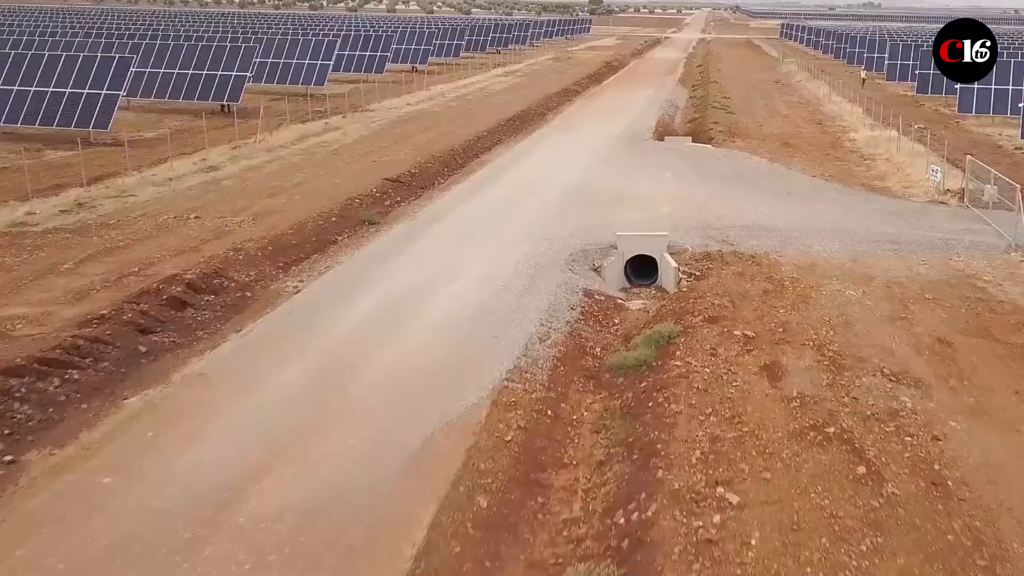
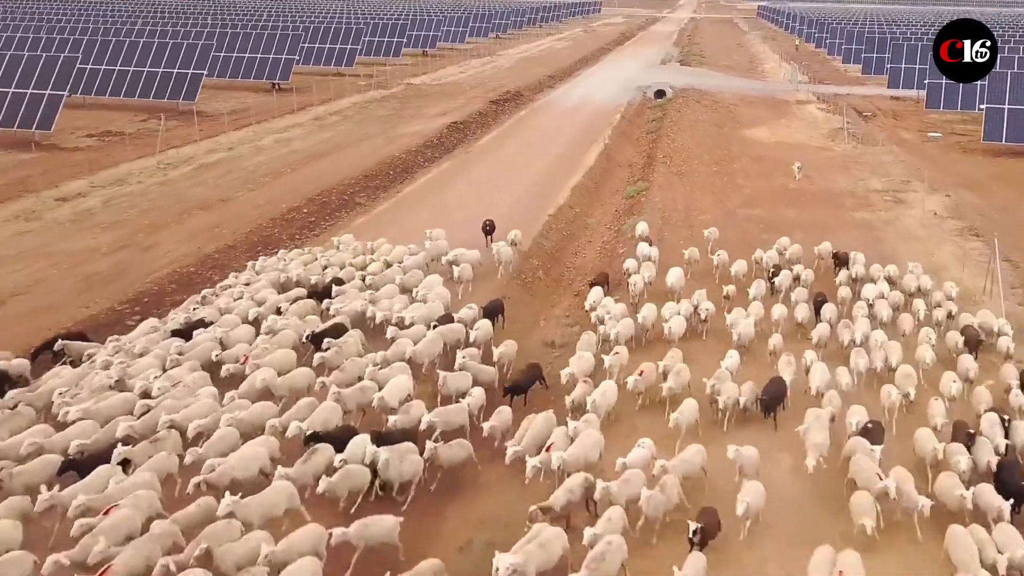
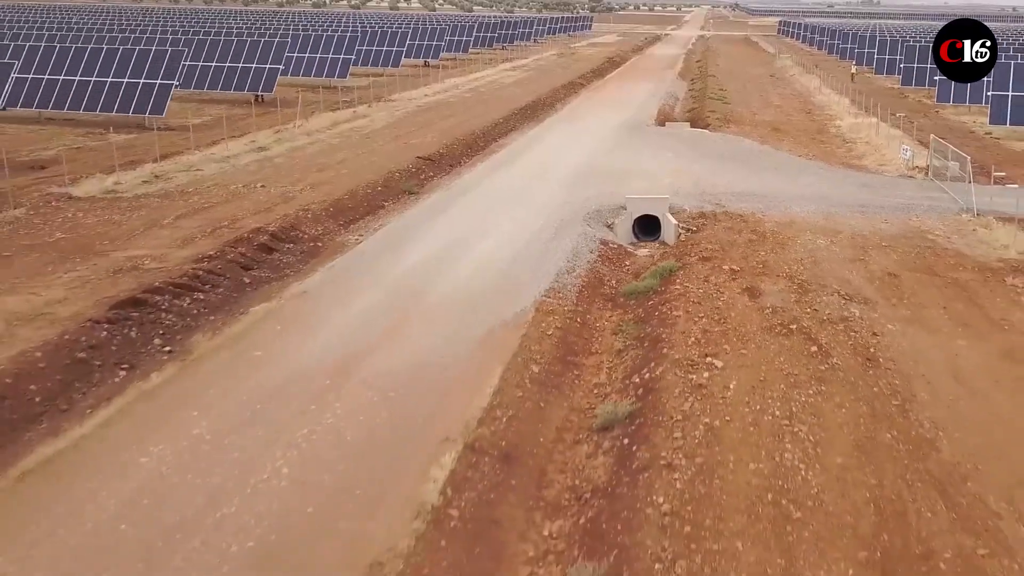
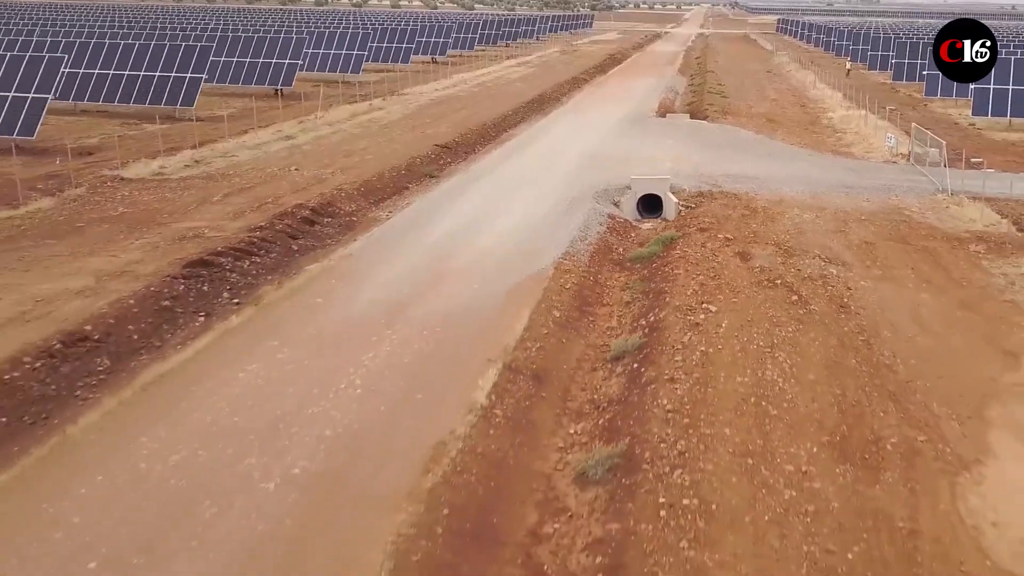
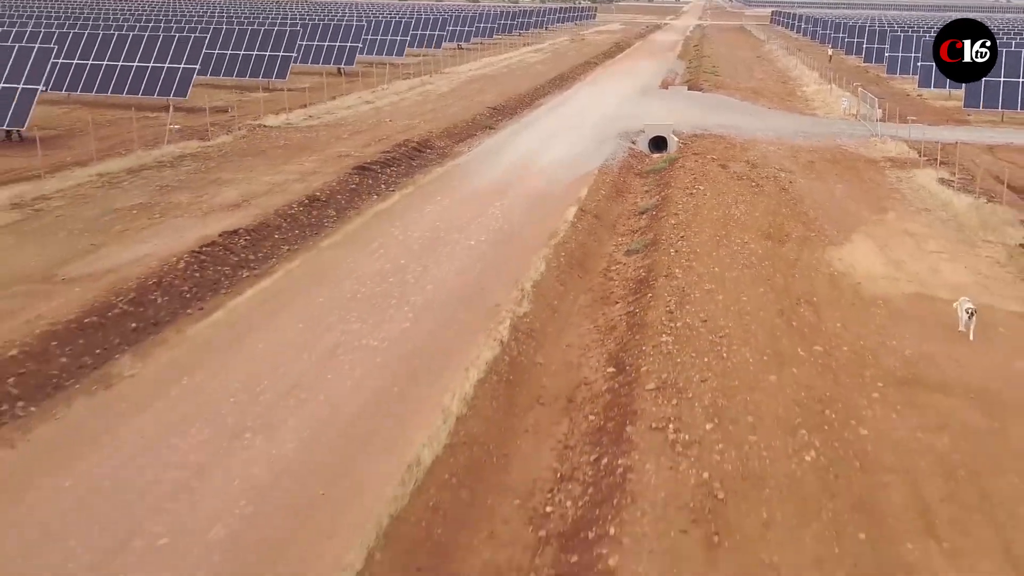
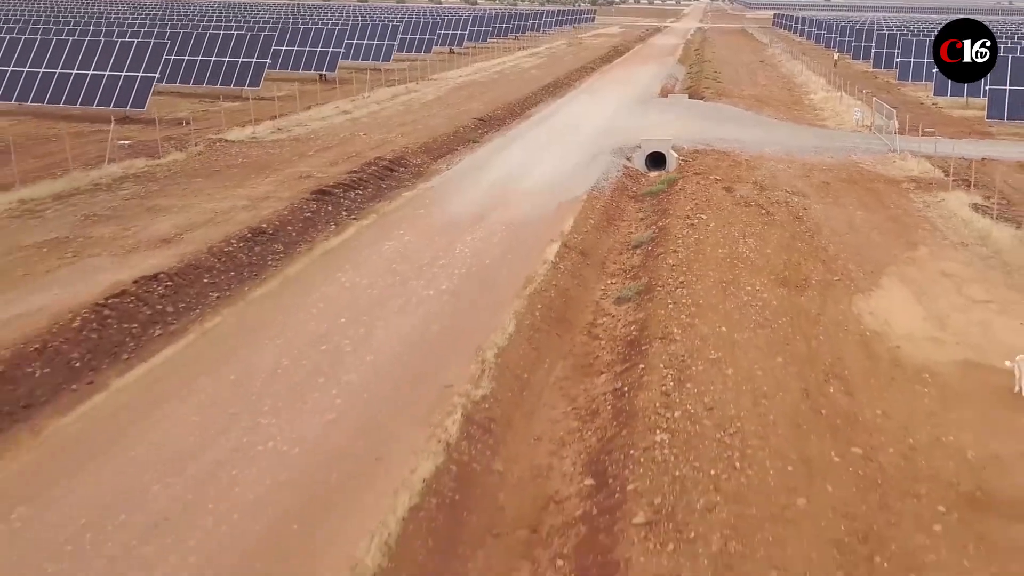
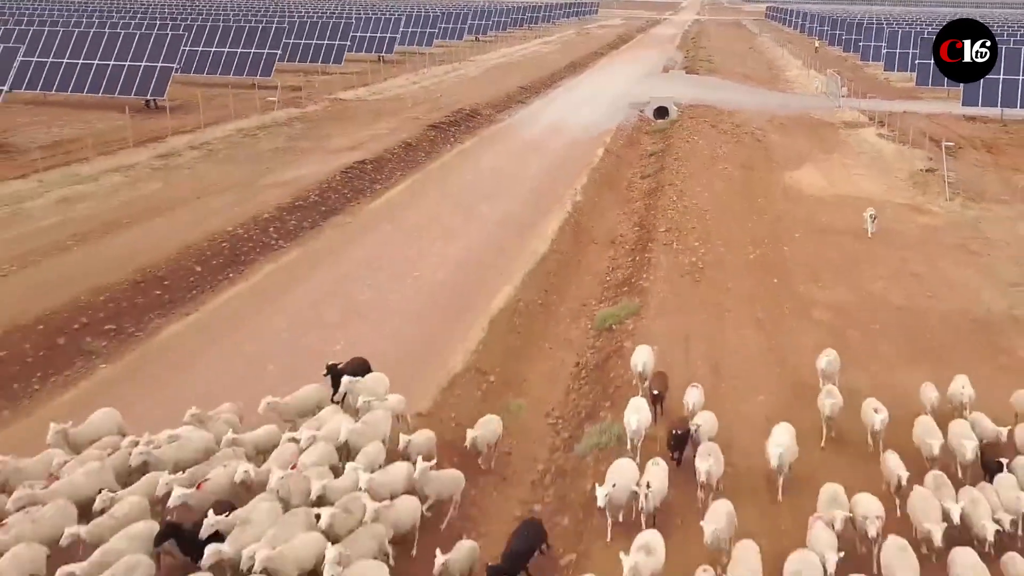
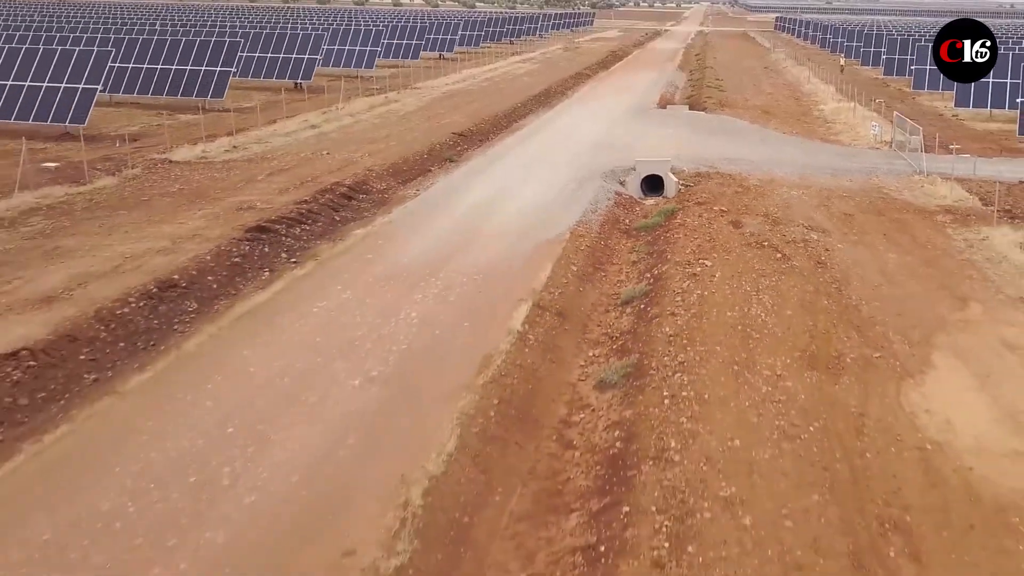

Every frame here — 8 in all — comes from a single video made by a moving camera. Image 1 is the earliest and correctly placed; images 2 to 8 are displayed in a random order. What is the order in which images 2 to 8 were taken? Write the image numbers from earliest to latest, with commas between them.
3, 4, 8, 6, 5, 7, 2
